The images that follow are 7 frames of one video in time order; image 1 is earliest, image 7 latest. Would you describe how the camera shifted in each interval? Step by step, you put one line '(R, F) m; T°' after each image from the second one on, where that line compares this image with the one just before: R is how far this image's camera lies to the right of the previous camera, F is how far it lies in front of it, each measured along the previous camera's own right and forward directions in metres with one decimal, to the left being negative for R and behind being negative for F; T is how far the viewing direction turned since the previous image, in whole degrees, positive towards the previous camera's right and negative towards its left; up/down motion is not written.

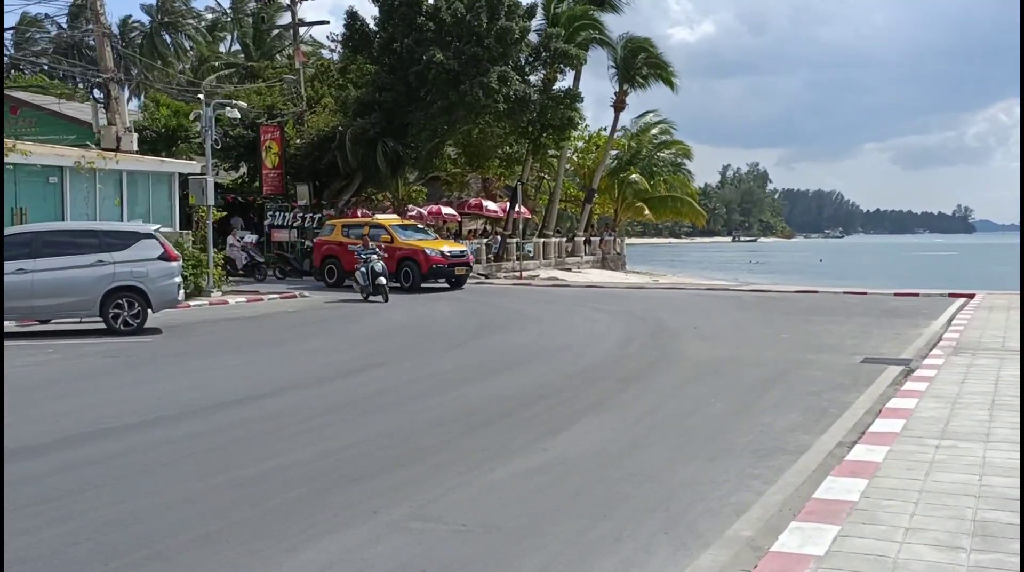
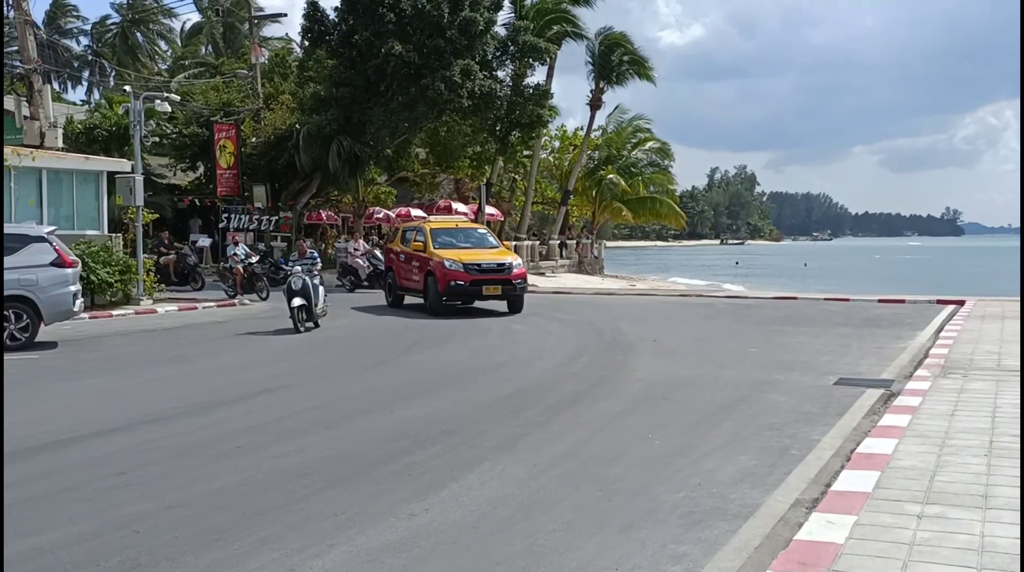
(+0.7, +1.7) m; 0°
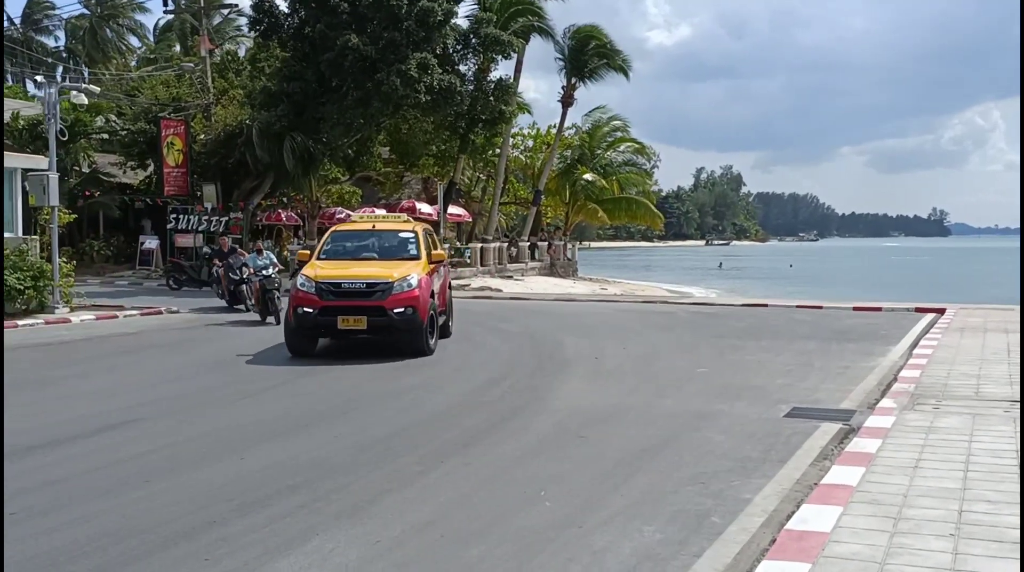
(+0.7, +1.5) m; +1°
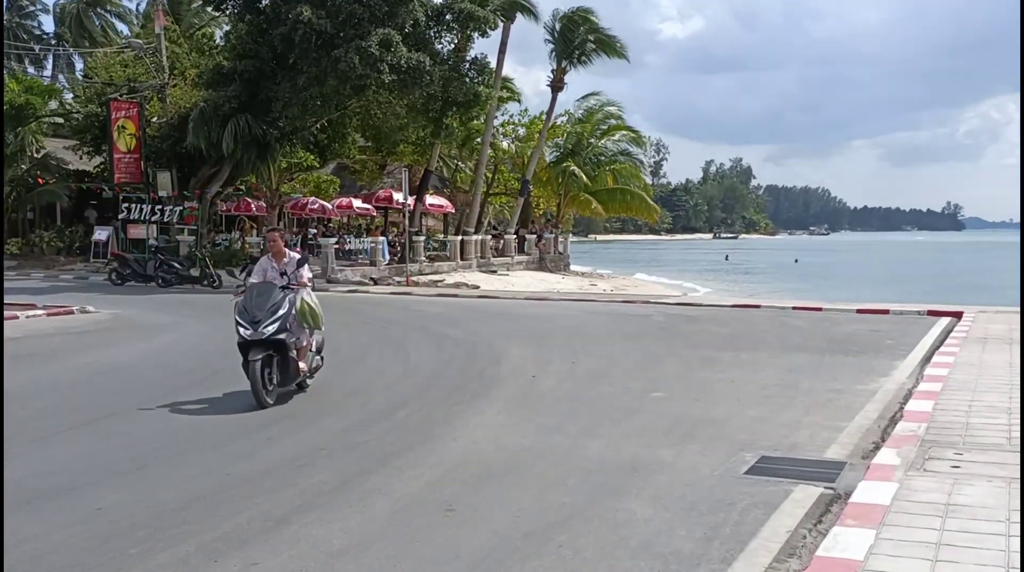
(+0.9, +2.4) m; -1°
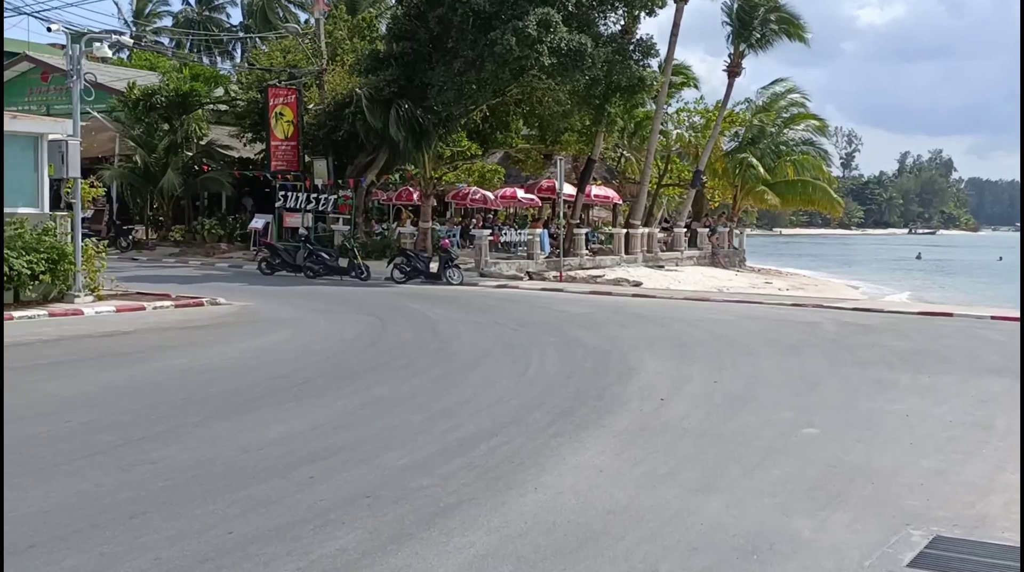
(+0.4, +1.6) m; -9°
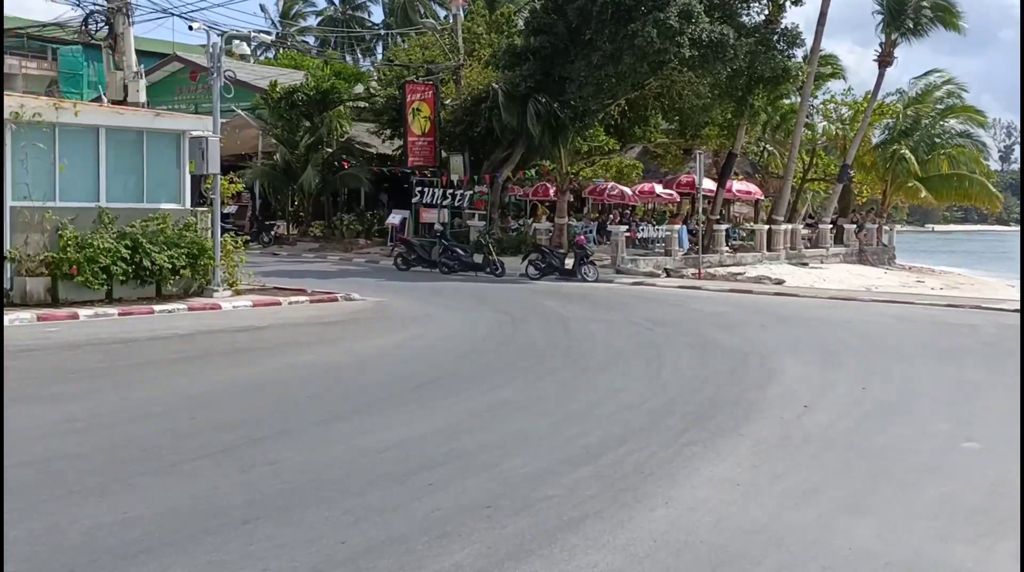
(0.0, +0.4) m; -7°
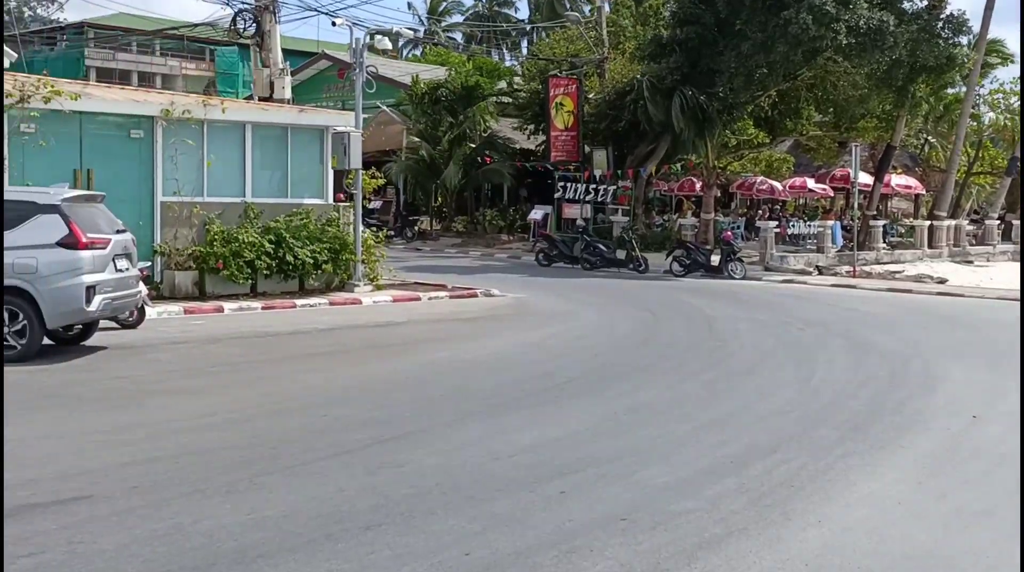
(0.0, +0.3) m; -7°
